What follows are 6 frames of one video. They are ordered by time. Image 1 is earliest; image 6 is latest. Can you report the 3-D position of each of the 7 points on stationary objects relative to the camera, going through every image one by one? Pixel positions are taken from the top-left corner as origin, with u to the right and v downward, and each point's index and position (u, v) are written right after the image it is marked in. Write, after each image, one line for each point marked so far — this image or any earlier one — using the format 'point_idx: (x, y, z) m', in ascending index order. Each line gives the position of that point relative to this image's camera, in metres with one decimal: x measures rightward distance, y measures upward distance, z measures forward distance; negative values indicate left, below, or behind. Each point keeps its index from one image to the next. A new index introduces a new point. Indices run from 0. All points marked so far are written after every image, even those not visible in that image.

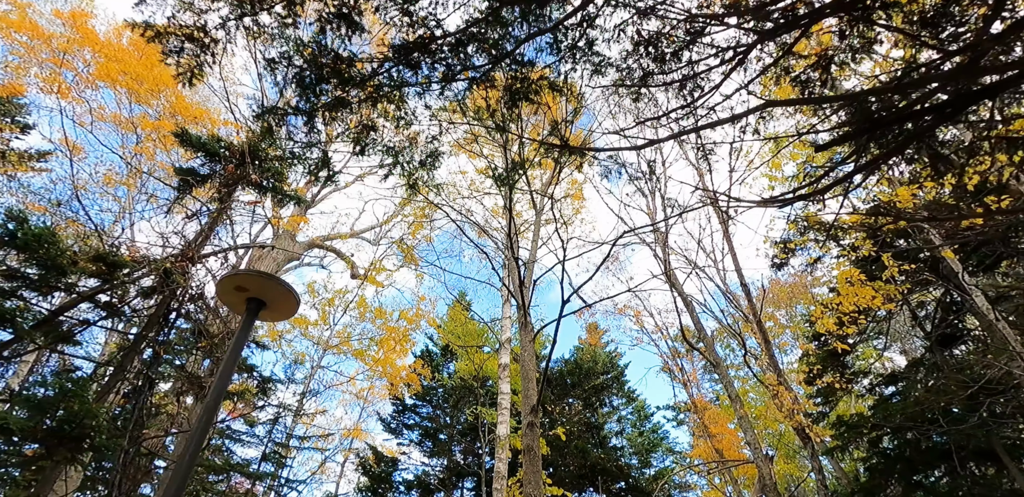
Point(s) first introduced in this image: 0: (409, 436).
0: (-2.6, -4.7, +14.6) m
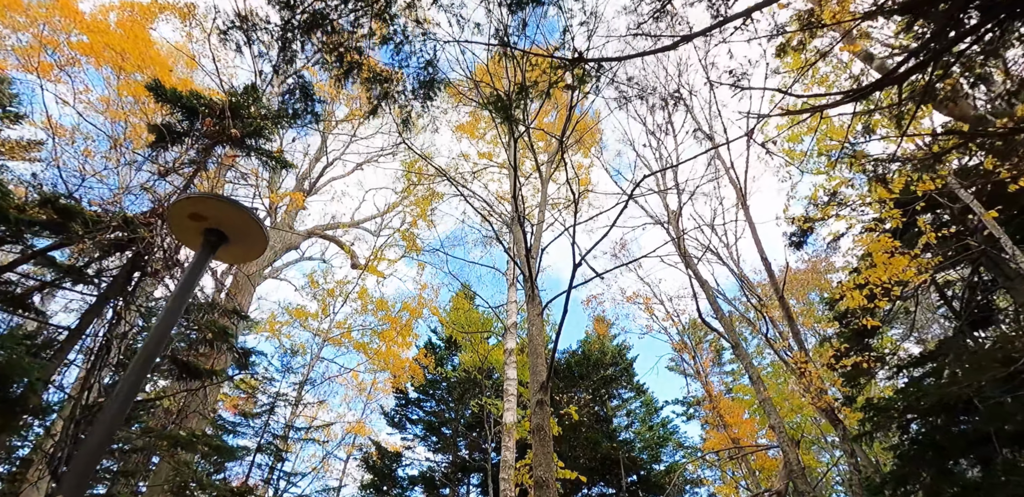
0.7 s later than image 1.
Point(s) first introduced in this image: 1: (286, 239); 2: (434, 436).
0: (-2.4, -4.4, +14.2) m
1: (-4.4, +0.2, +11.5) m
2: (-1.9, -4.5, +13.9) m
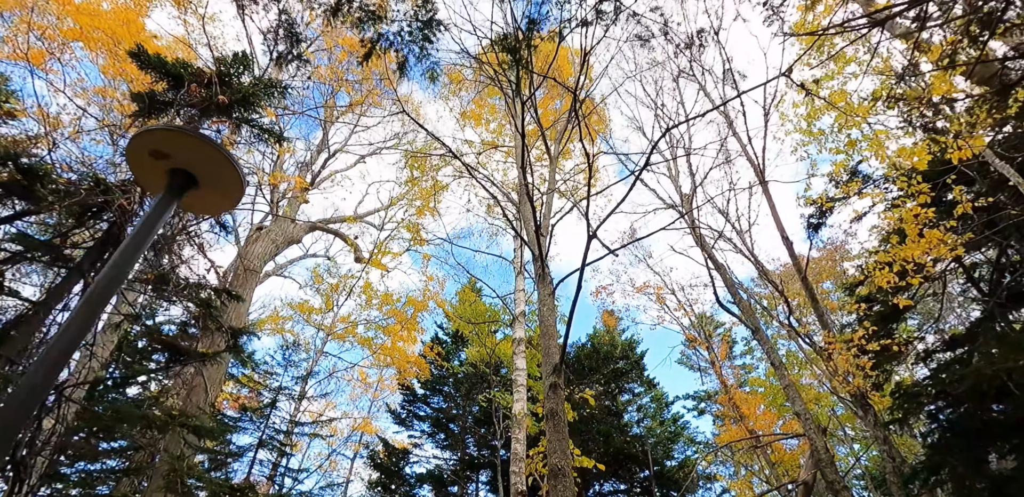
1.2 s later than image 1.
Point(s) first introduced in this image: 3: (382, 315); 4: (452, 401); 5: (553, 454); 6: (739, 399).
0: (-2.2, -4.3, +14.0) m
1: (-4.3, +0.3, +11.2) m
2: (-1.7, -4.3, +13.6) m
3: (-2.7, -1.4, +12.1) m
4: (-1.4, -3.6, +13.7) m
5: (+0.3, -1.3, +3.6) m
6: (+4.9, -3.2, +12.6) m
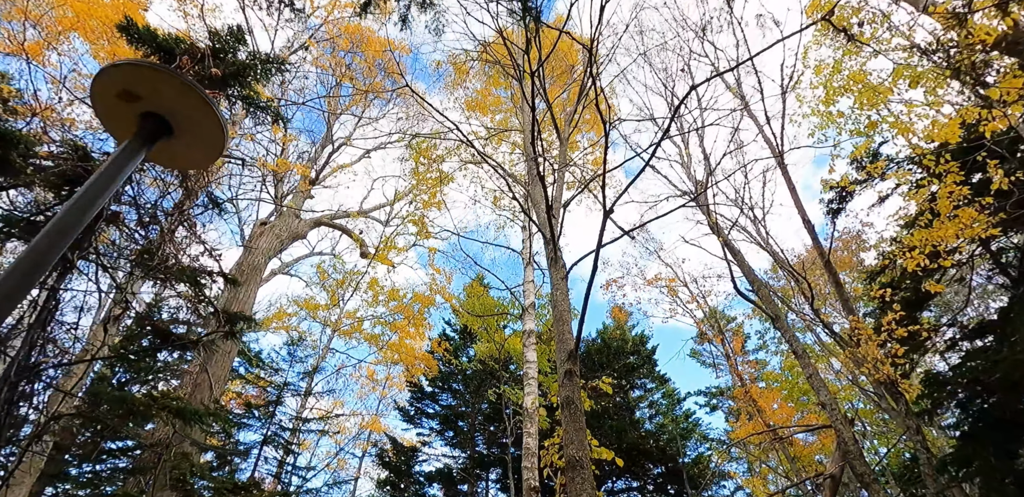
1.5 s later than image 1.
0: (-2.0, -4.2, +13.8) m
1: (-4.1, +0.4, +11.0) m
2: (-1.4, -4.2, +13.4) m
3: (-2.5, -1.3, +11.9) m
4: (-1.2, -3.4, +13.5) m
5: (+0.3, -1.1, +3.4) m
6: (+5.1, -3.1, +12.3) m
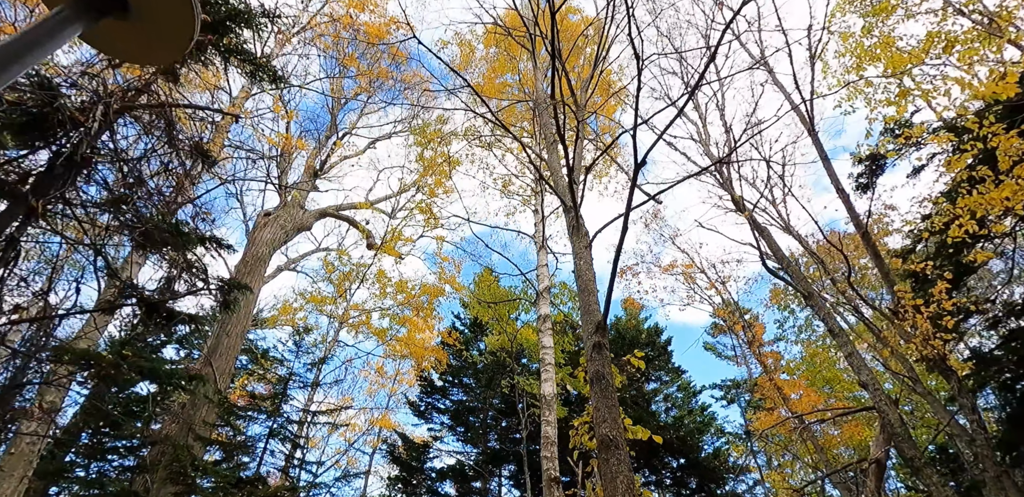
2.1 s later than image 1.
0: (-1.7, -4.0, +13.5) m
1: (-3.9, +0.5, +10.7) m
2: (-1.1, -4.0, +13.1) m
3: (-2.3, -1.1, +11.5) m
4: (-0.9, -3.2, +13.2) m
5: (+0.5, -0.9, +3.1) m
6: (+5.4, -2.7, +12.0) m
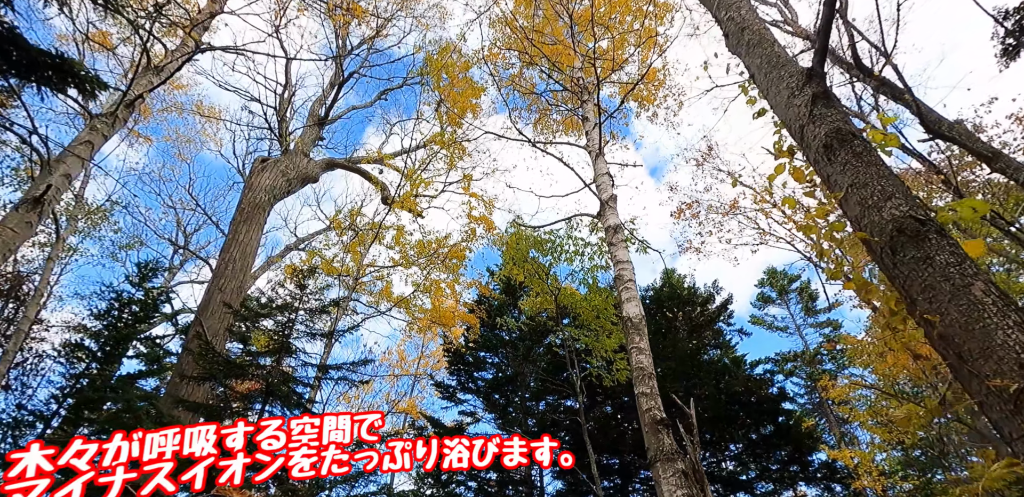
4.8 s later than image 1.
0: (-0.8, -3.1, +11.9) m
1: (-3.4, +1.3, +9.3) m
2: (-0.3, -3.1, +11.6) m
3: (-1.6, -0.3, +10.0) m
4: (-0.1, -2.4, +11.6) m
5: (+0.9, +0.1, +1.5) m
6: (+6.1, -1.6, +10.3) m
